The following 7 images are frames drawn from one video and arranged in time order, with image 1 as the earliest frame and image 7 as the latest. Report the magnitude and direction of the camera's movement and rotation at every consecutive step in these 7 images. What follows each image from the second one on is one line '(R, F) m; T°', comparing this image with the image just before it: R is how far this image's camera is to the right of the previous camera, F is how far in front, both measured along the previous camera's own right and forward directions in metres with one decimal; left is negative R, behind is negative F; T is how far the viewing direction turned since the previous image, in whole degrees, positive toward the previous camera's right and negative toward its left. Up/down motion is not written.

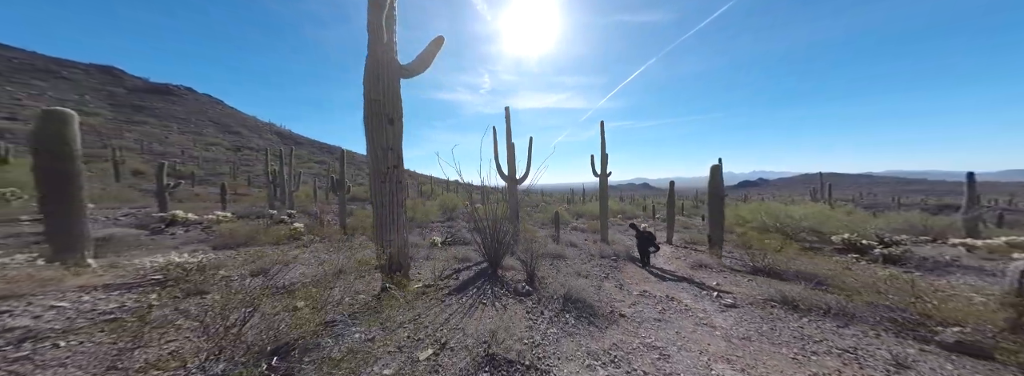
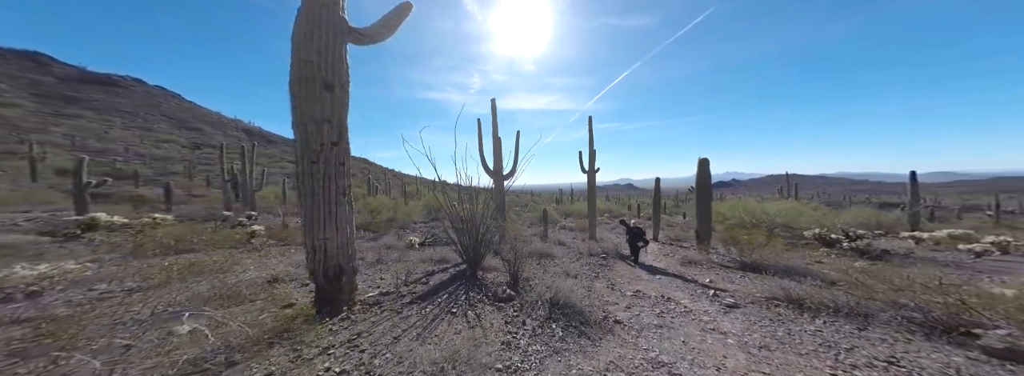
(+0.1, +0.4) m; +2°
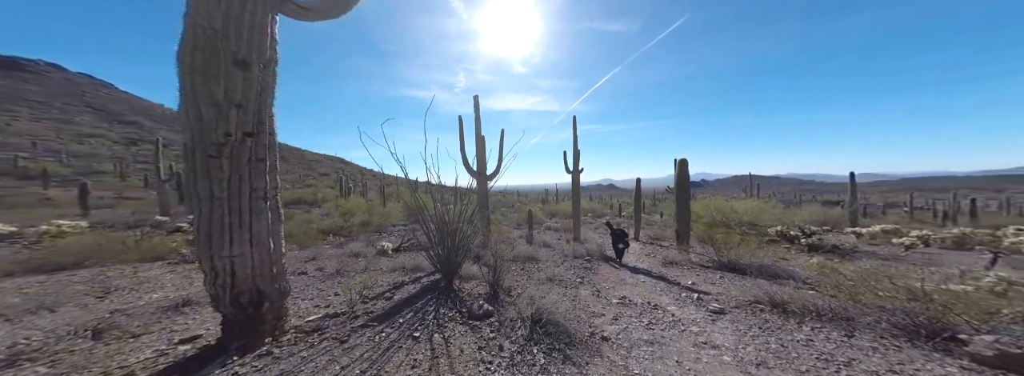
(+0.1, +0.3) m; +4°
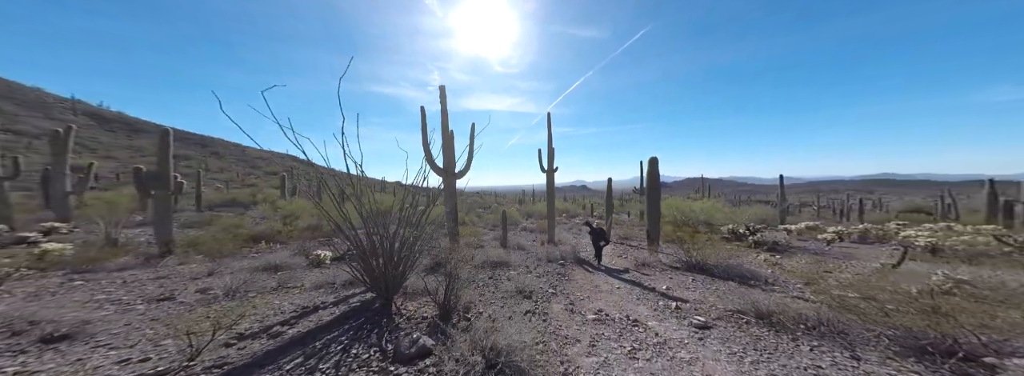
(+0.2, +0.6) m; +6°
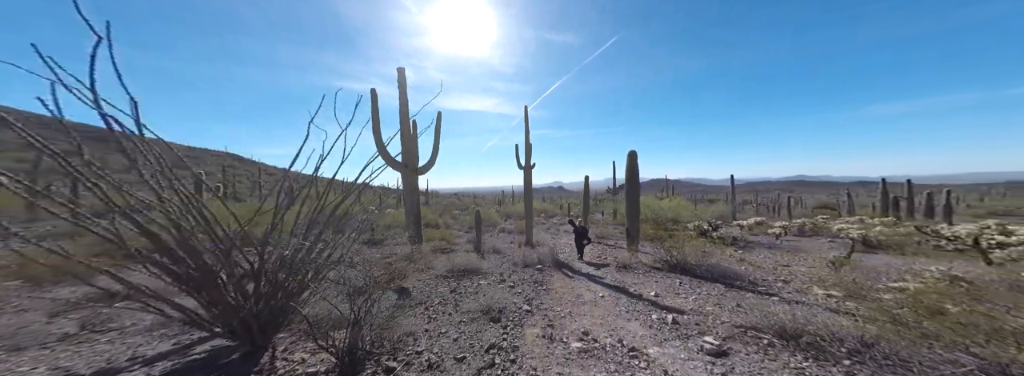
(+0.2, +0.8) m; +5°
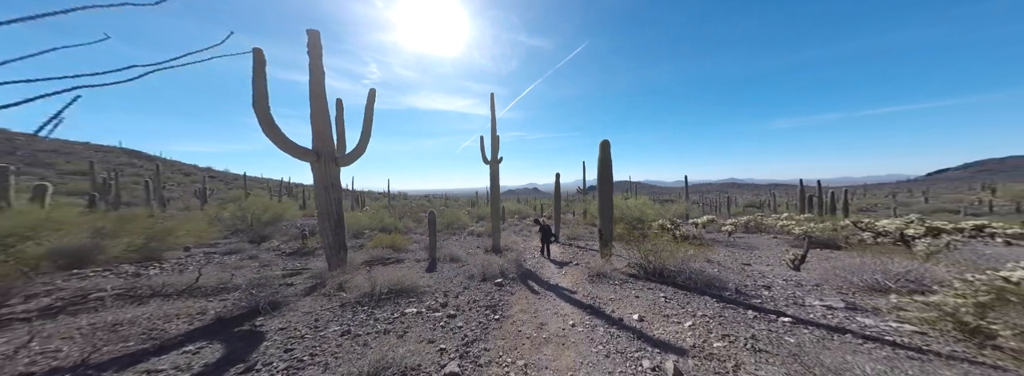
(+0.5, +1.3) m; +6°
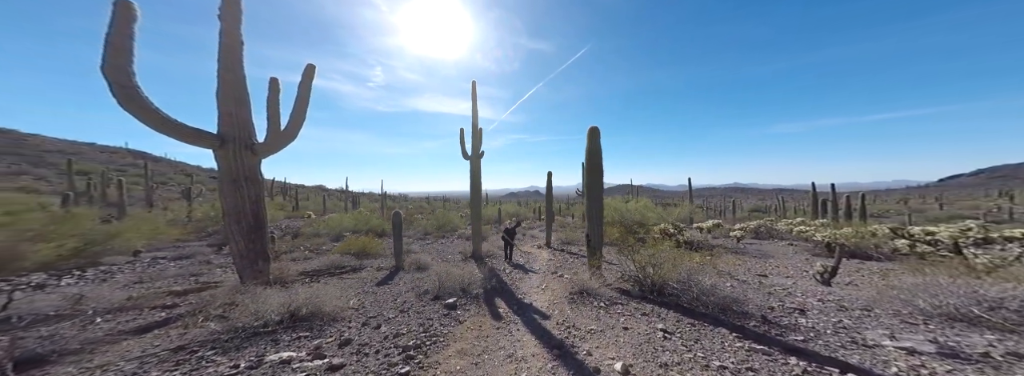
(+0.8, +1.2) m; -1°
